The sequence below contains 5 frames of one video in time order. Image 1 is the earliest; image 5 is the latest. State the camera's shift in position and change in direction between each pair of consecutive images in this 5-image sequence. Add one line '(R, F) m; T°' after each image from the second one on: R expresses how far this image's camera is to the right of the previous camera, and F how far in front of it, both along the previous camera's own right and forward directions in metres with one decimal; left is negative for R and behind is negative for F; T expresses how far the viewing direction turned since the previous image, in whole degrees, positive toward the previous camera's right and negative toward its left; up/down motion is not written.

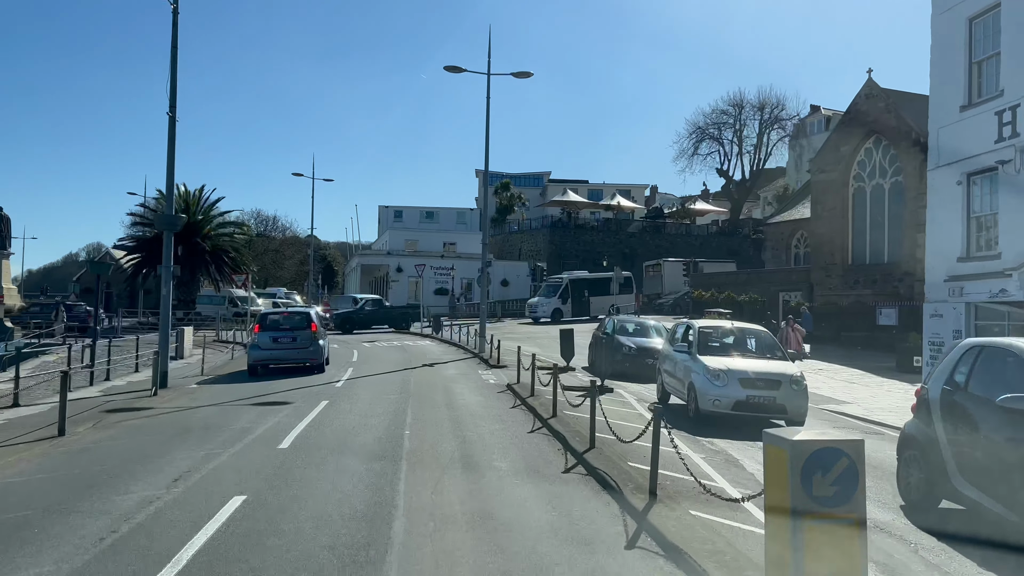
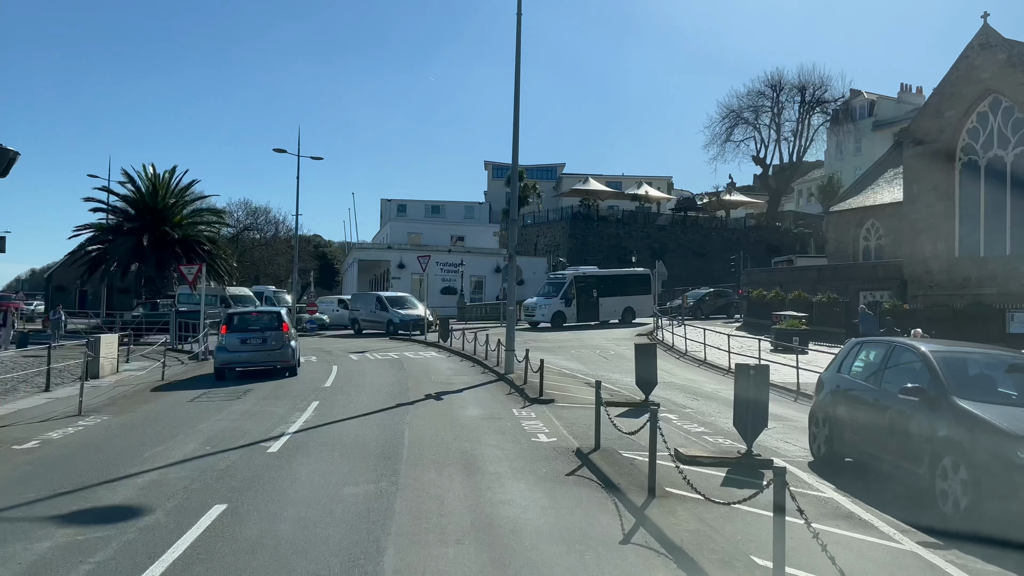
(-0.8, +6.9) m; 0°
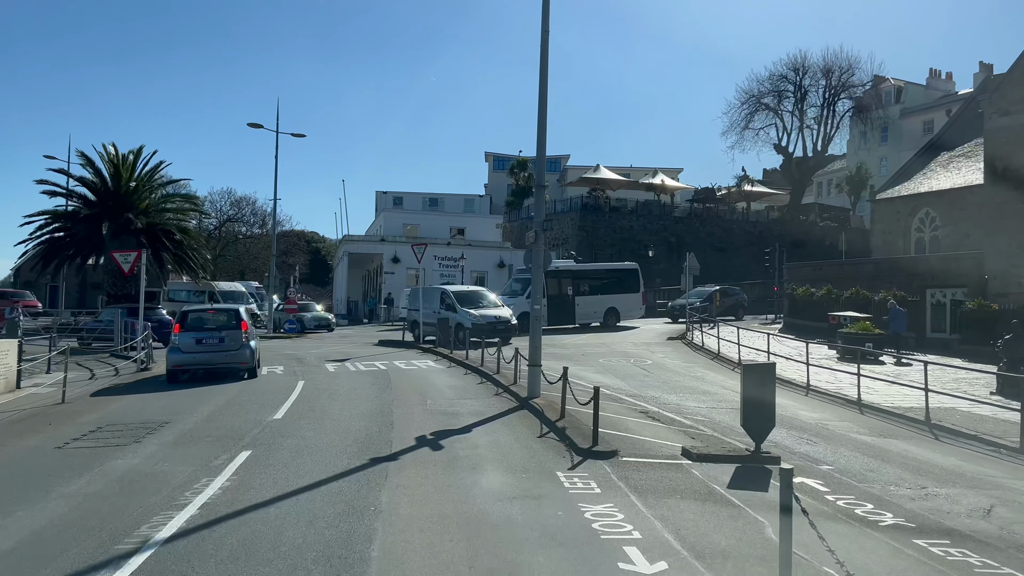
(-0.5, +4.6) m; 0°
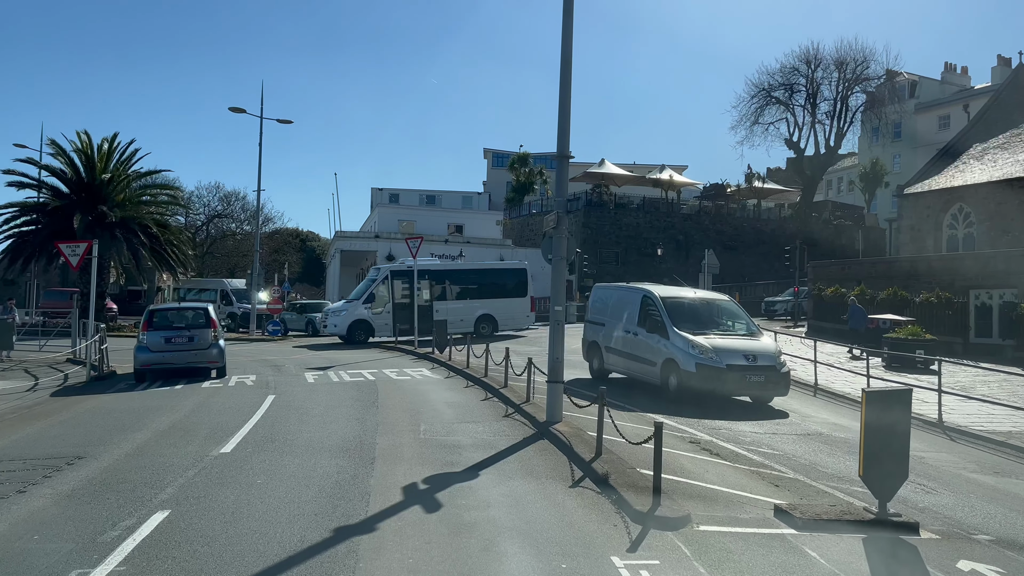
(-0.2, +2.5) m; 0°
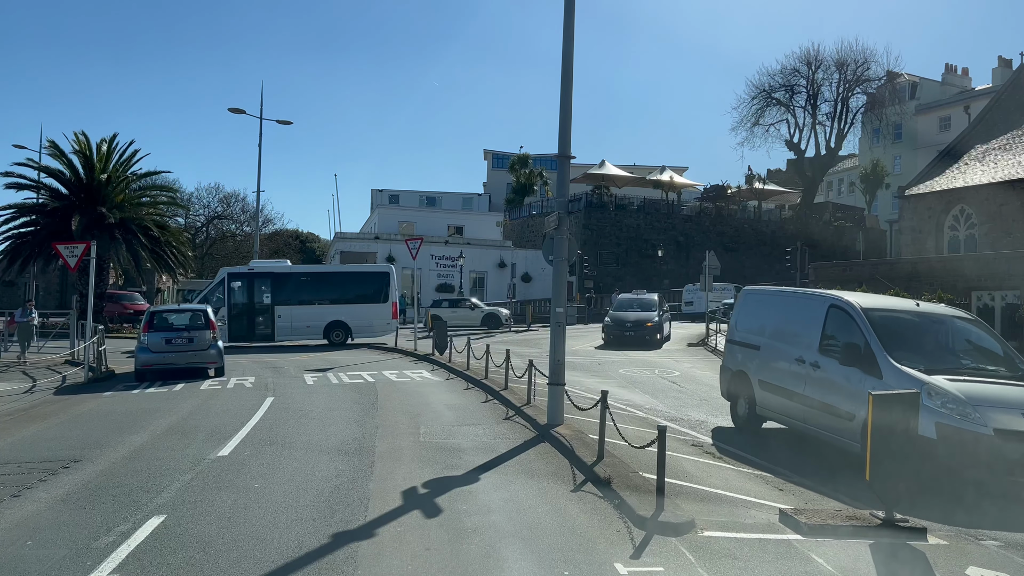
(0.0, +0.1) m; 0°
